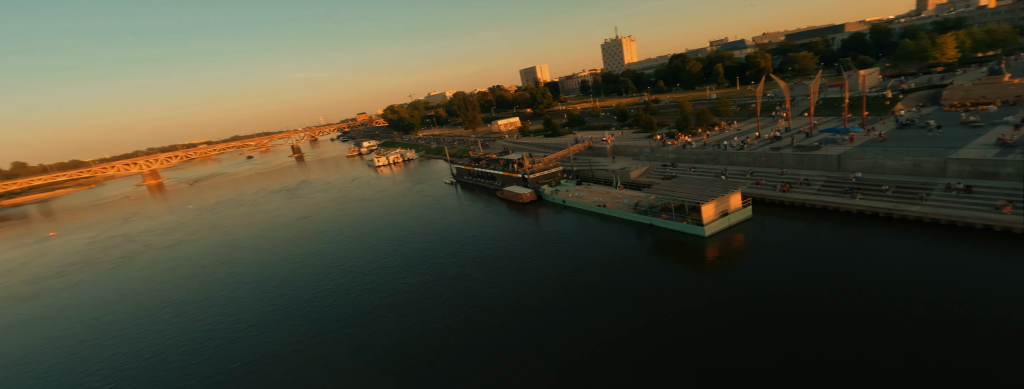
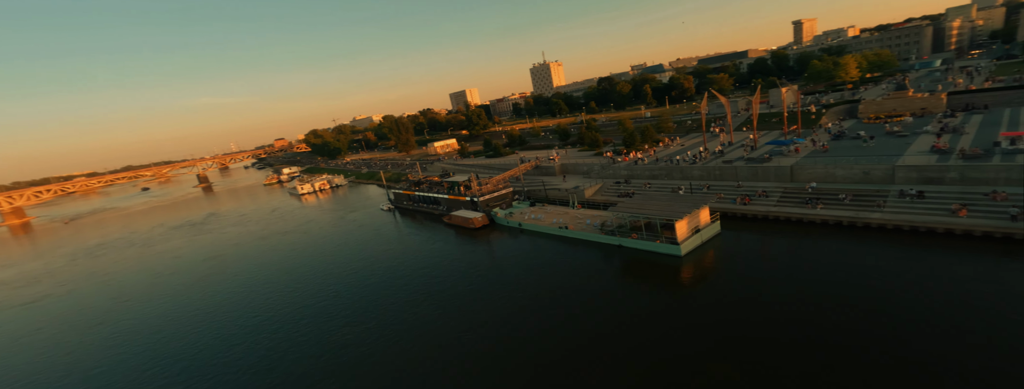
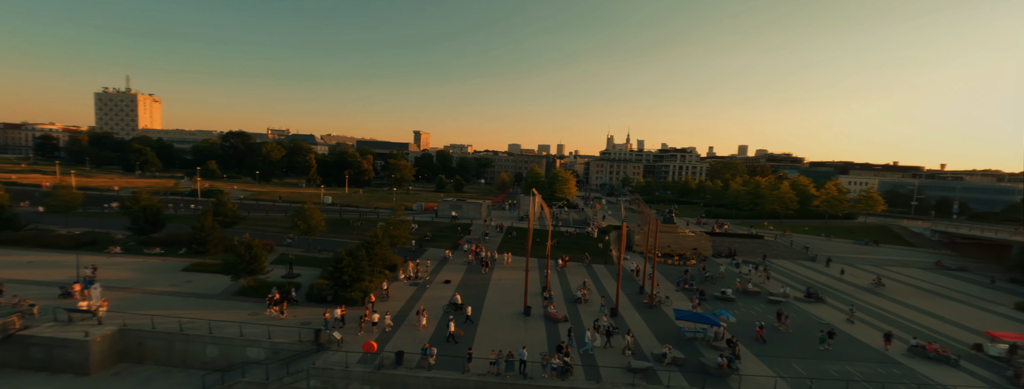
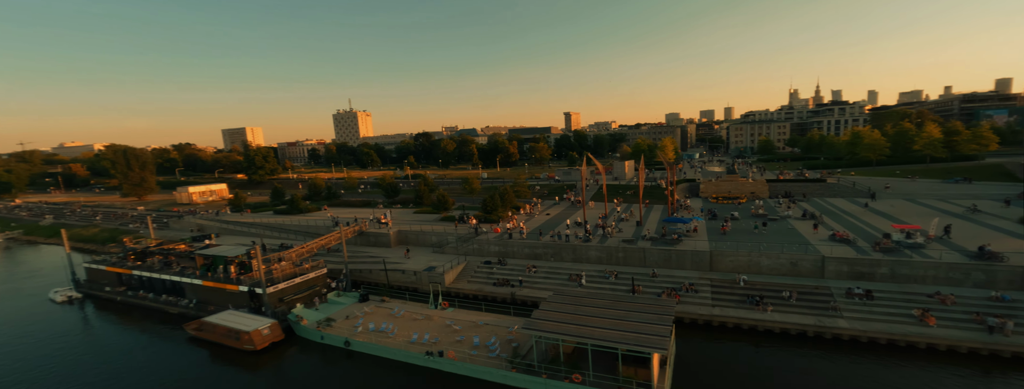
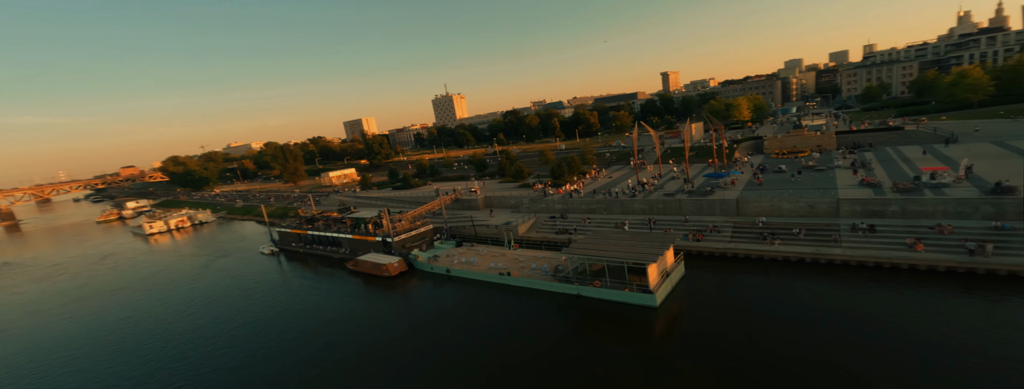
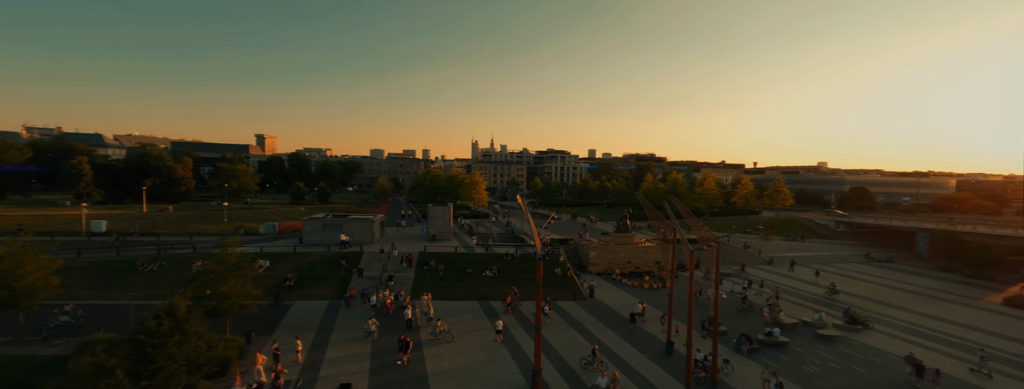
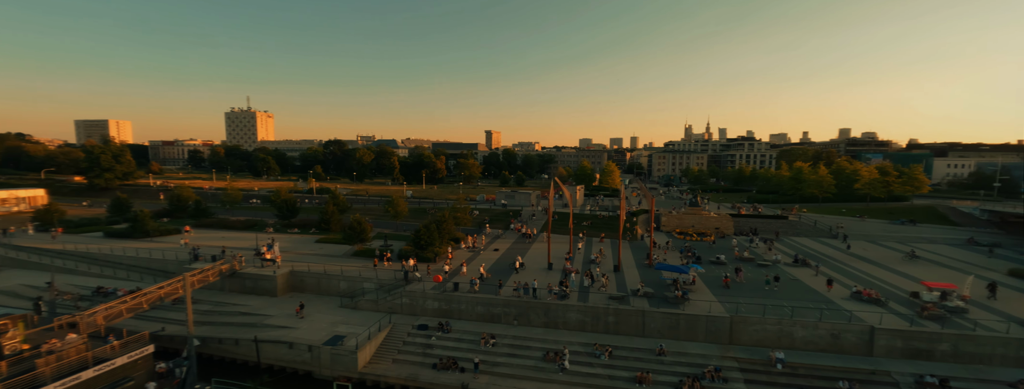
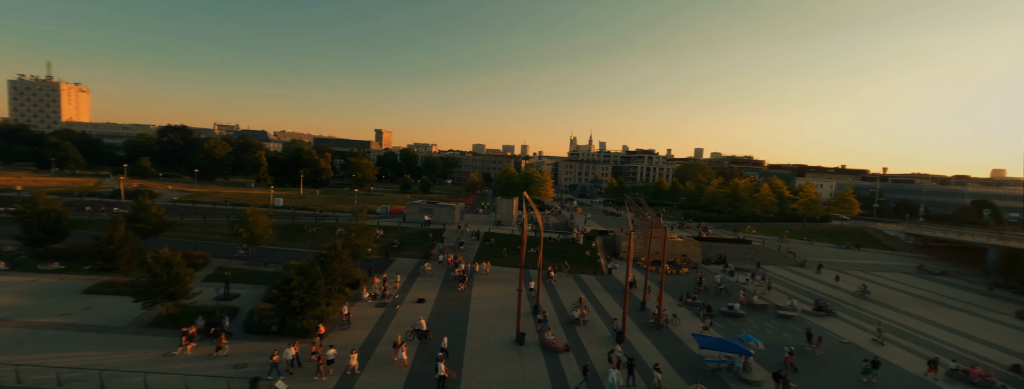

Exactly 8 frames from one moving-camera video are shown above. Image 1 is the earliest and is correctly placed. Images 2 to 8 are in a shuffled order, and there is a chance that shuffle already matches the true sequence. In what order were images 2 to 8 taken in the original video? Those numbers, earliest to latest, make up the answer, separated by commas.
2, 5, 4, 7, 3, 8, 6
